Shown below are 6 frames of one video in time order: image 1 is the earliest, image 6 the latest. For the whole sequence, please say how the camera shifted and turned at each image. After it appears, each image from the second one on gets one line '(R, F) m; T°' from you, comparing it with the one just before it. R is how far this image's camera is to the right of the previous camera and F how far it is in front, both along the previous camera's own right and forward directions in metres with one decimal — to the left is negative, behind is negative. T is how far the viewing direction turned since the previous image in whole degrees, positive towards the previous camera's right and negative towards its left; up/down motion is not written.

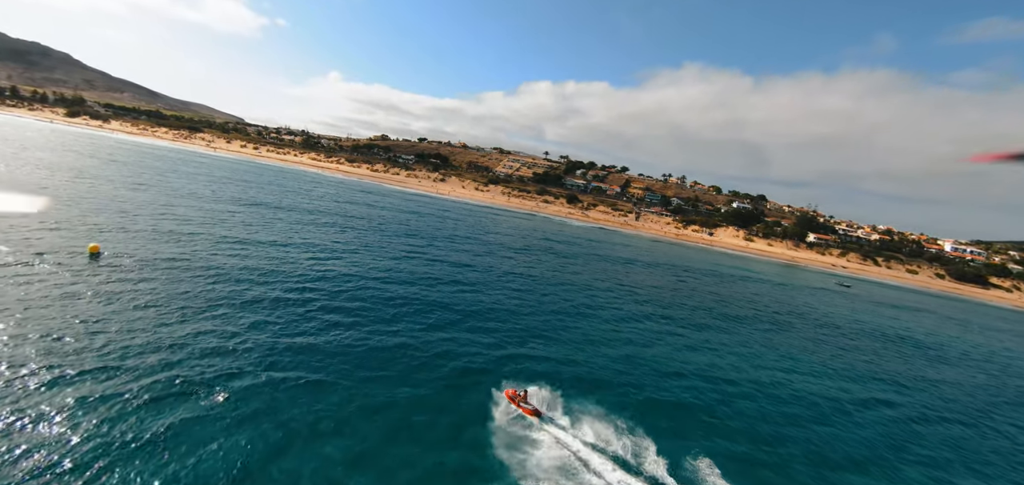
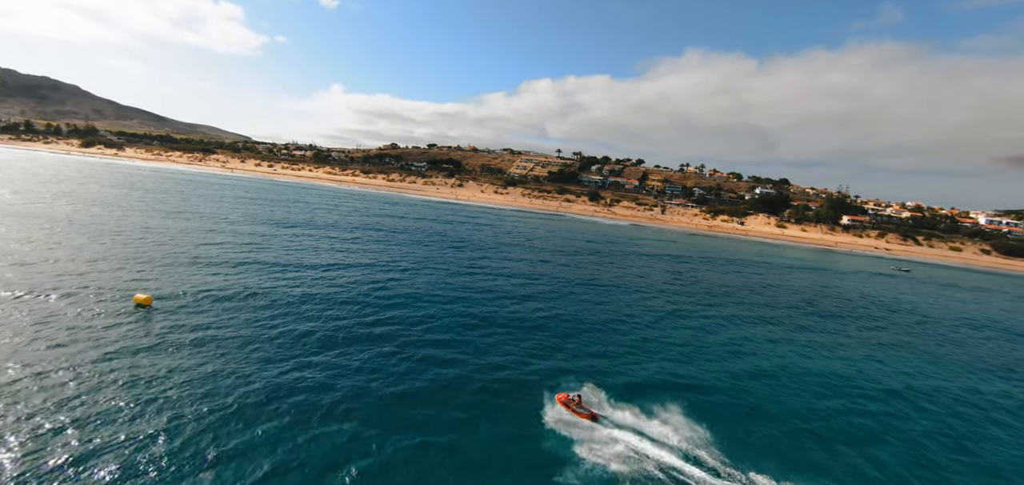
(-4.8, +3.1) m; -1°
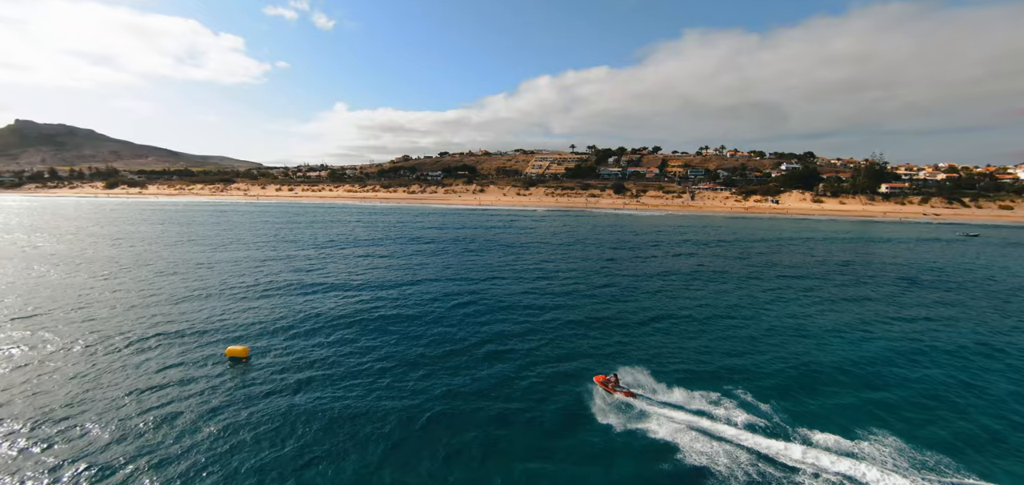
(-5.0, +2.1) m; -2°
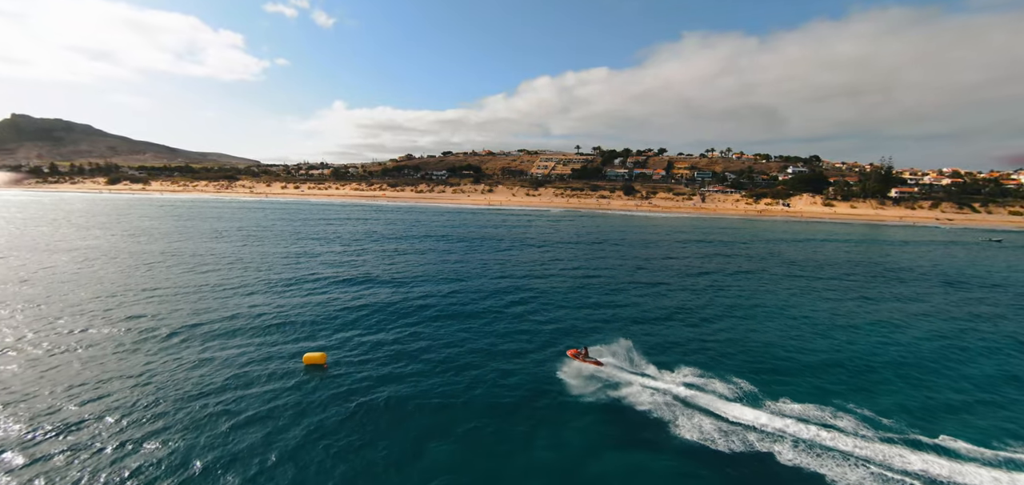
(-3.8, +0.9) m; 0°
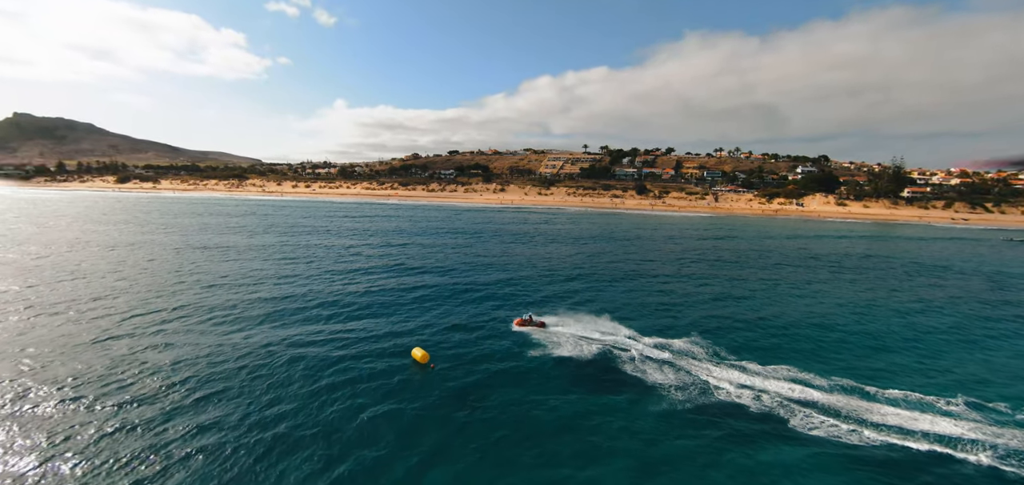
(-4.3, -0.1) m; 0°
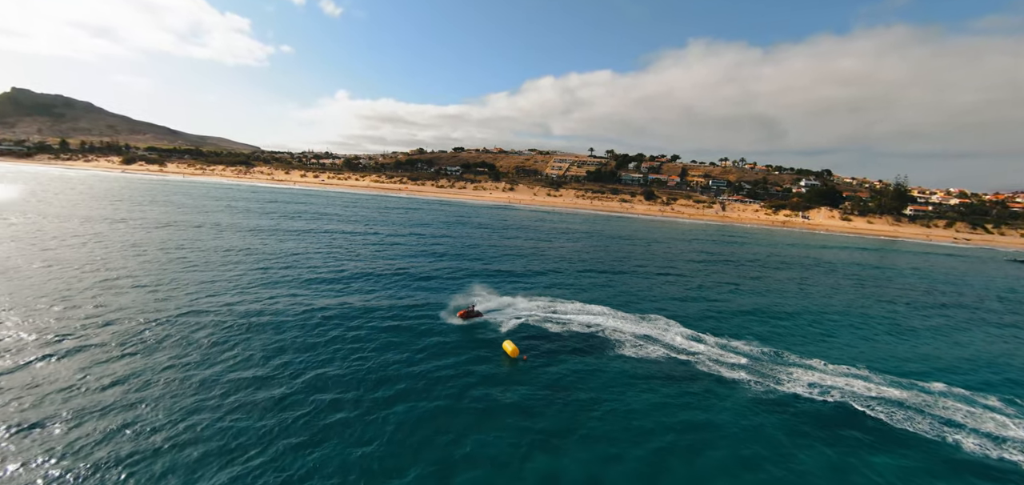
(-4.0, -0.8) m; +1°
